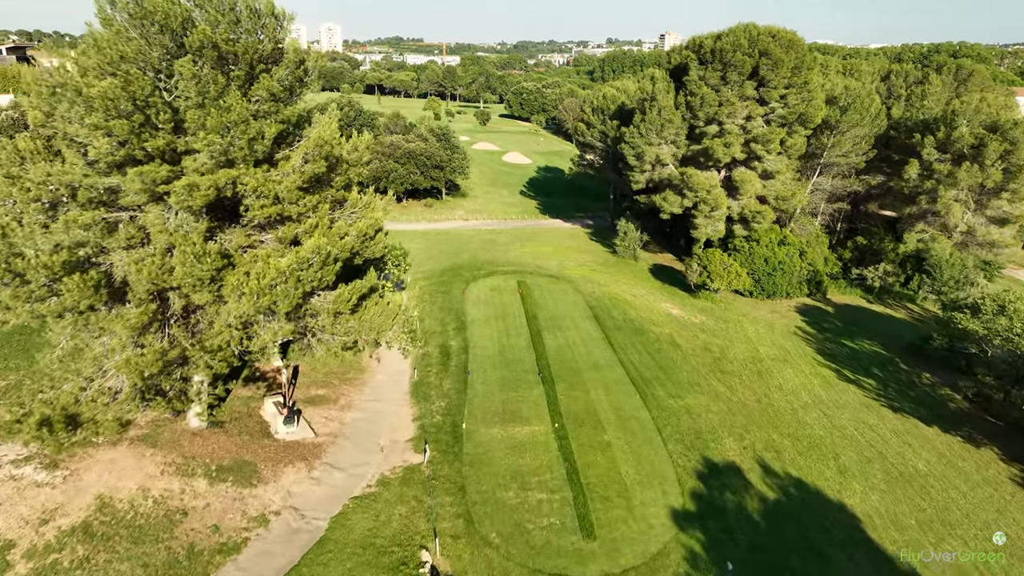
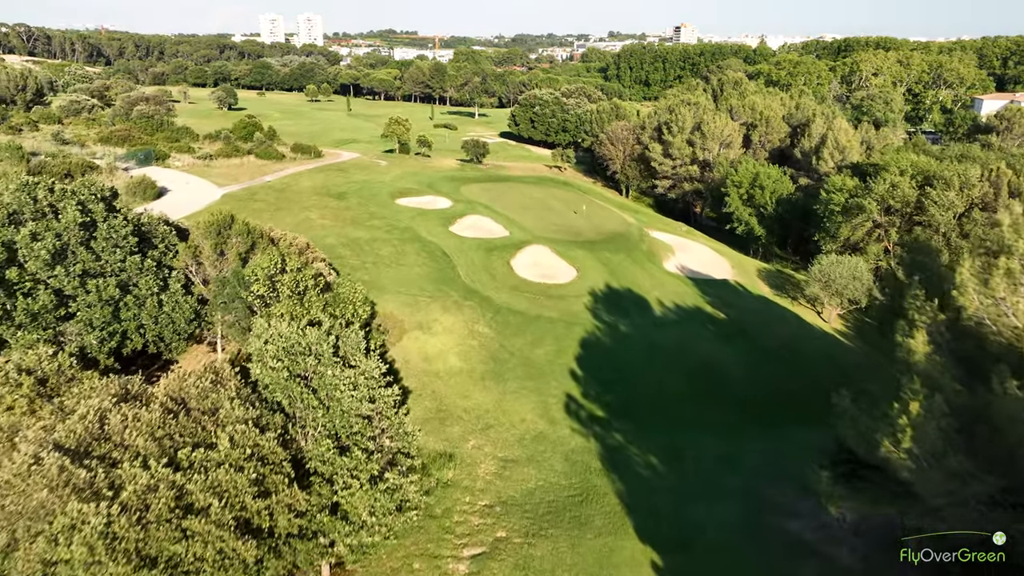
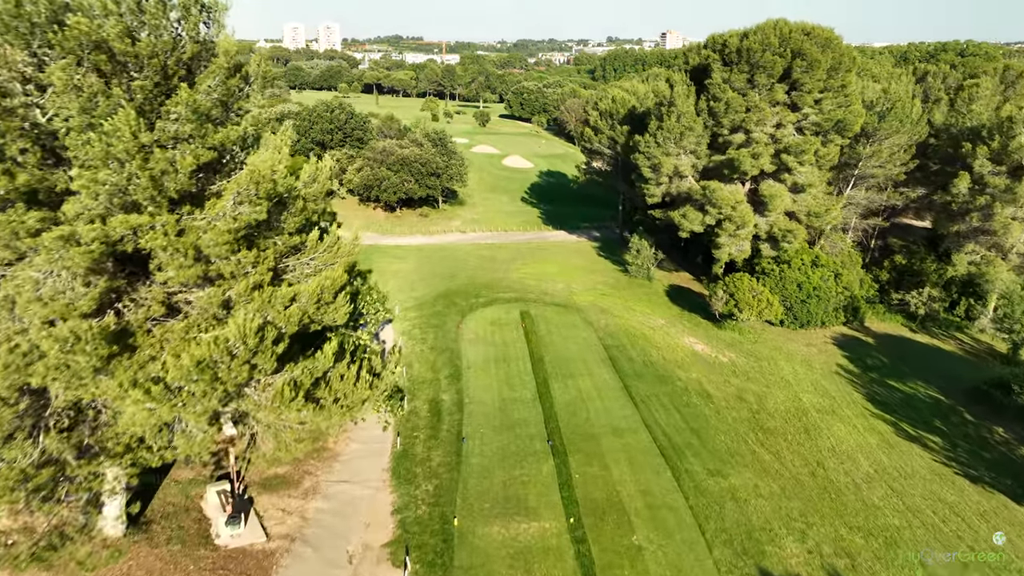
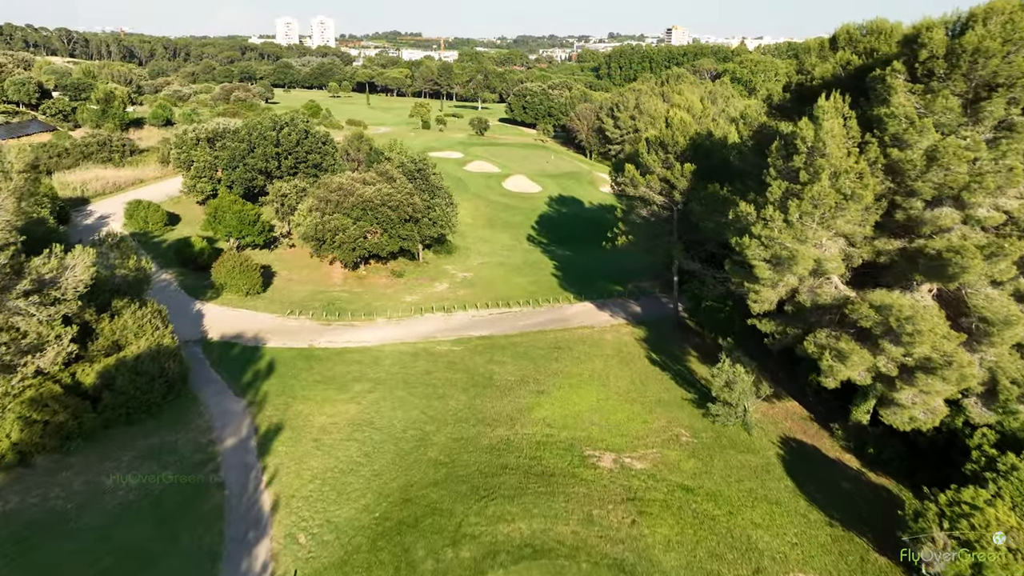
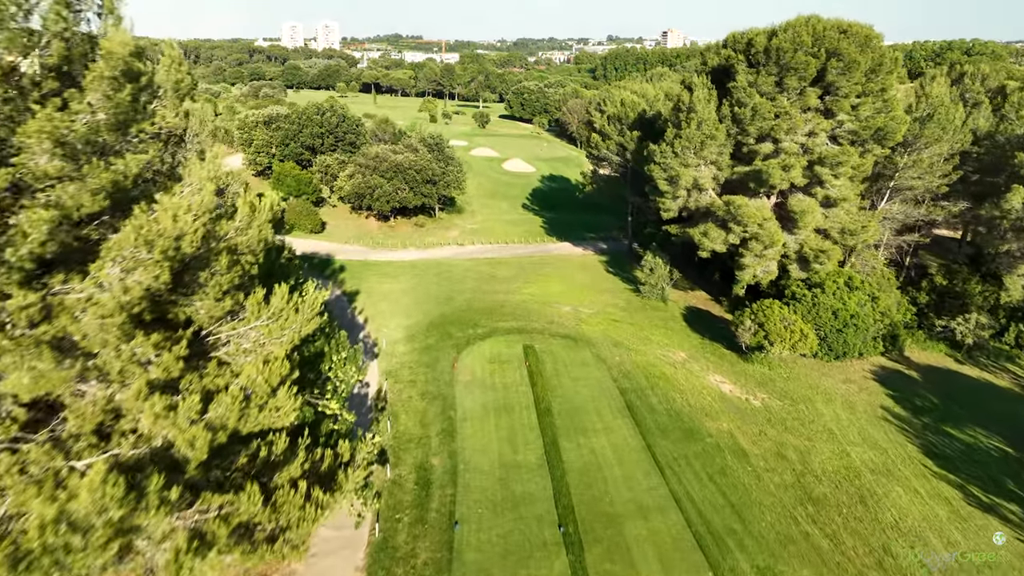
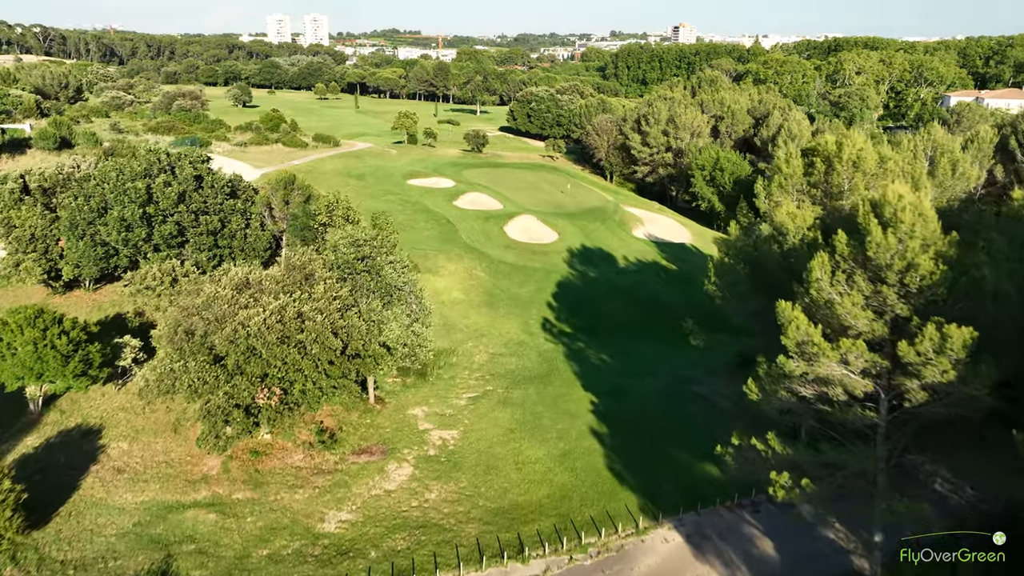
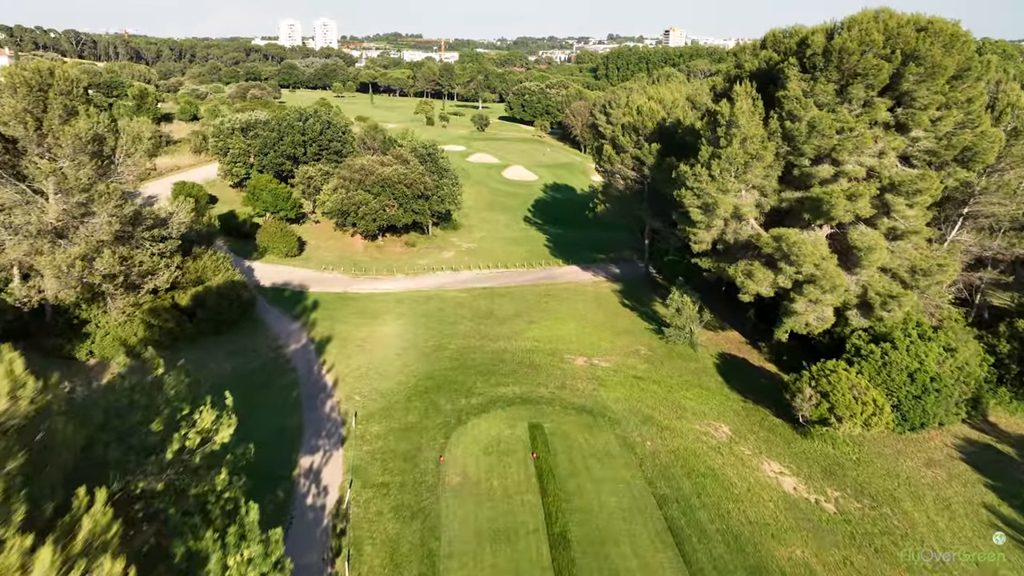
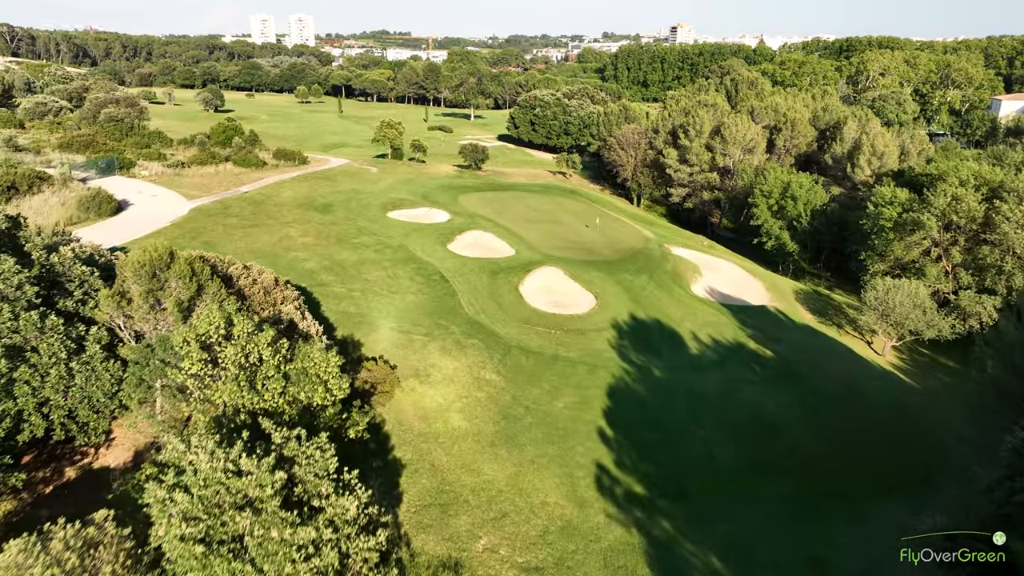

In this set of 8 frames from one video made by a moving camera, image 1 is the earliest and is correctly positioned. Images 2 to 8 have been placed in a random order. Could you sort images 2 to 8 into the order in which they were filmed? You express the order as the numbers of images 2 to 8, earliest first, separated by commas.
3, 5, 7, 4, 6, 2, 8
